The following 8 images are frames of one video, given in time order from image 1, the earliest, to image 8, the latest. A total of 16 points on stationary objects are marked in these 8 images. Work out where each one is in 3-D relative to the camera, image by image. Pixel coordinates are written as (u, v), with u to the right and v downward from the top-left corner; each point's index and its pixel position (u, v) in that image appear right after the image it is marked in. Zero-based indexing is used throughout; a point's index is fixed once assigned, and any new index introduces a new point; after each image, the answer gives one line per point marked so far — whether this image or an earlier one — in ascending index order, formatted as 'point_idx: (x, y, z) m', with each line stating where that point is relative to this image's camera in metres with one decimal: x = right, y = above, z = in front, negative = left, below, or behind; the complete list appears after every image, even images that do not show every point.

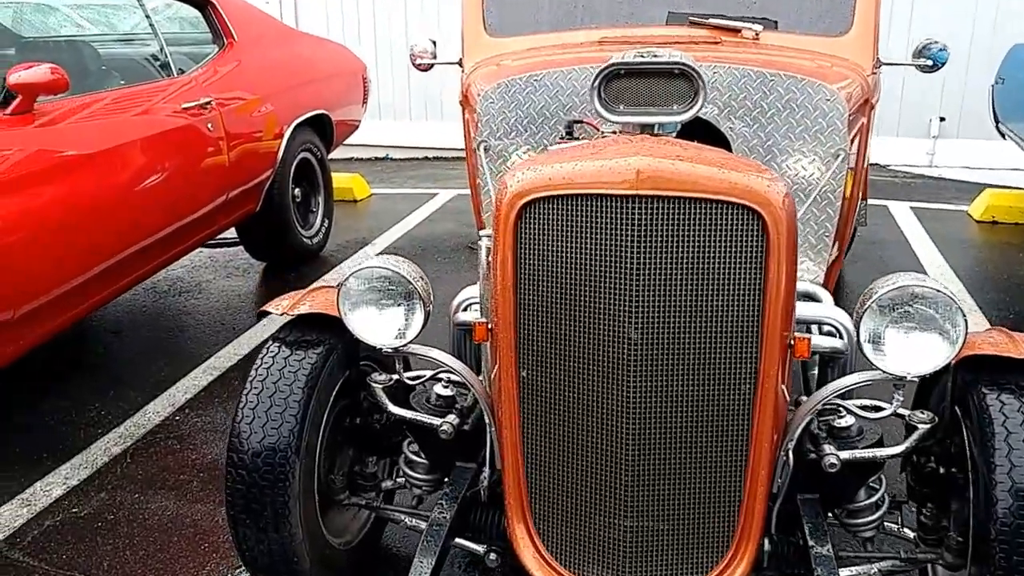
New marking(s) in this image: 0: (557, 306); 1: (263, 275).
0: (+0.1, 0.0, +2.4) m
1: (-1.3, +0.1, +5.4) m
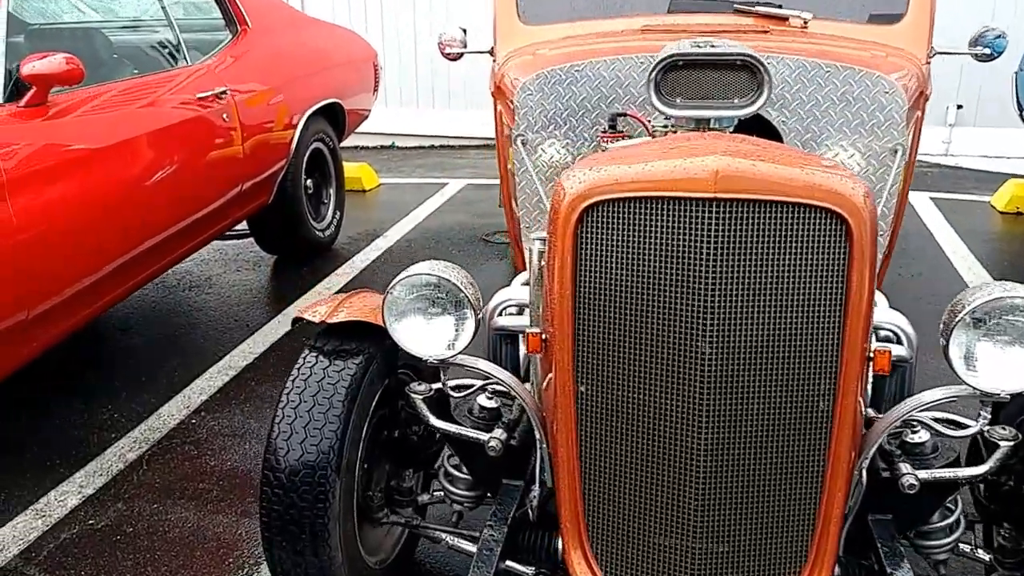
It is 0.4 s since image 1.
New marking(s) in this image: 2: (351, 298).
0: (+0.2, -0.1, +2.2) m
1: (-1.2, +0.1, +5.2) m
2: (-0.4, 0.0, +2.7) m
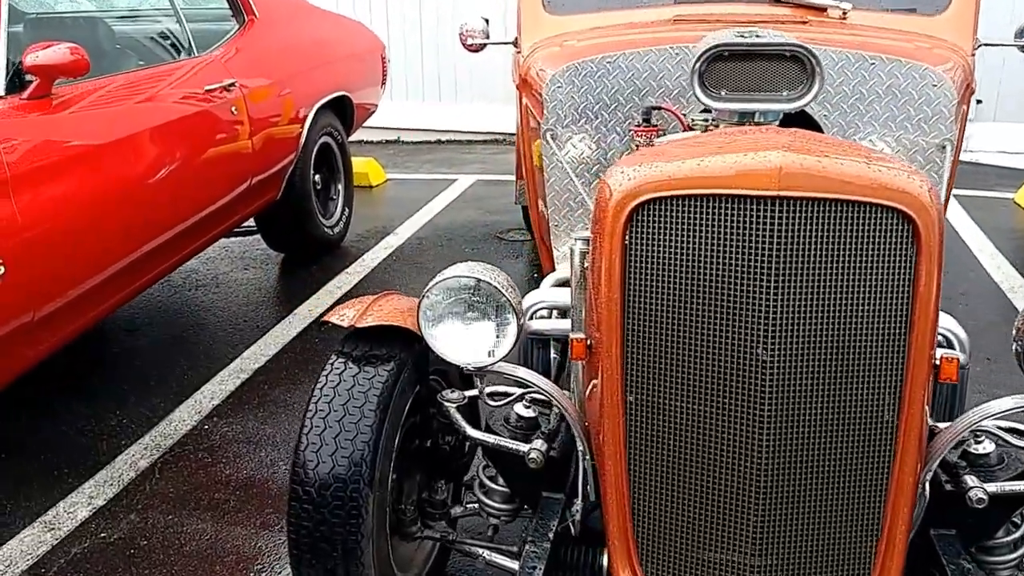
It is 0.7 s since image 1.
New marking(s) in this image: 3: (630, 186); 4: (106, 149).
0: (+0.3, -0.1, +2.1) m
1: (-1.2, +0.1, +5.0) m
2: (-0.3, 0.0, +2.5) m
3: (+0.2, +0.2, +2.1) m
4: (-1.4, +0.5, +3.5) m
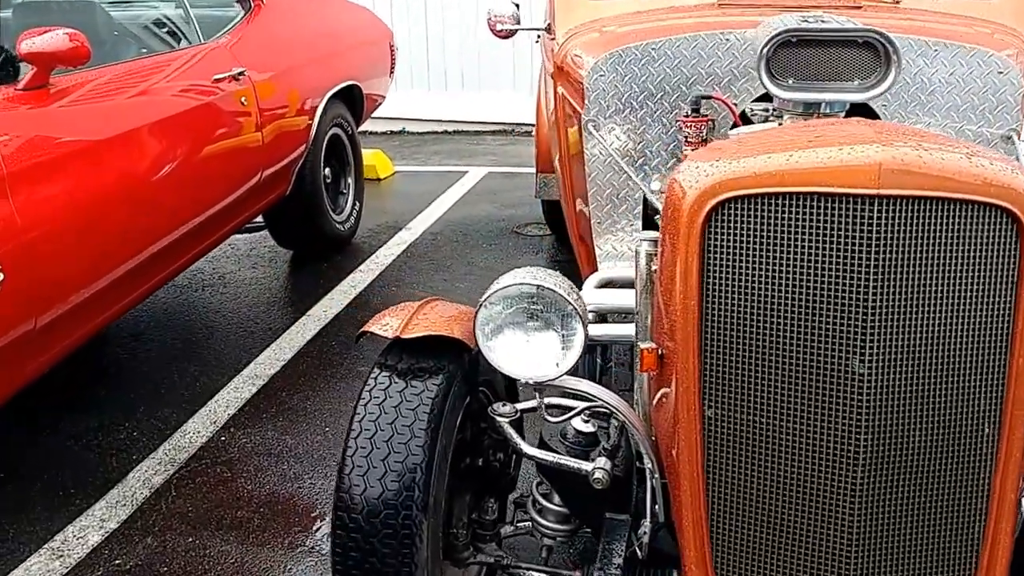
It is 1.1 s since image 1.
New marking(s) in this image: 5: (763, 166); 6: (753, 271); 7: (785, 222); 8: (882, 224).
0: (+0.5, -0.1, +1.9) m
1: (-1.1, +0.1, +4.8) m
2: (-0.2, 0.0, +2.3) m
3: (+0.4, +0.2, +1.9) m
4: (-1.3, +0.5, +3.2) m
5: (+0.5, +0.2, +1.9) m
6: (+0.5, 0.0, +1.9) m
7: (+0.5, +0.1, +1.9) m
8: (+0.7, +0.1, +1.8) m
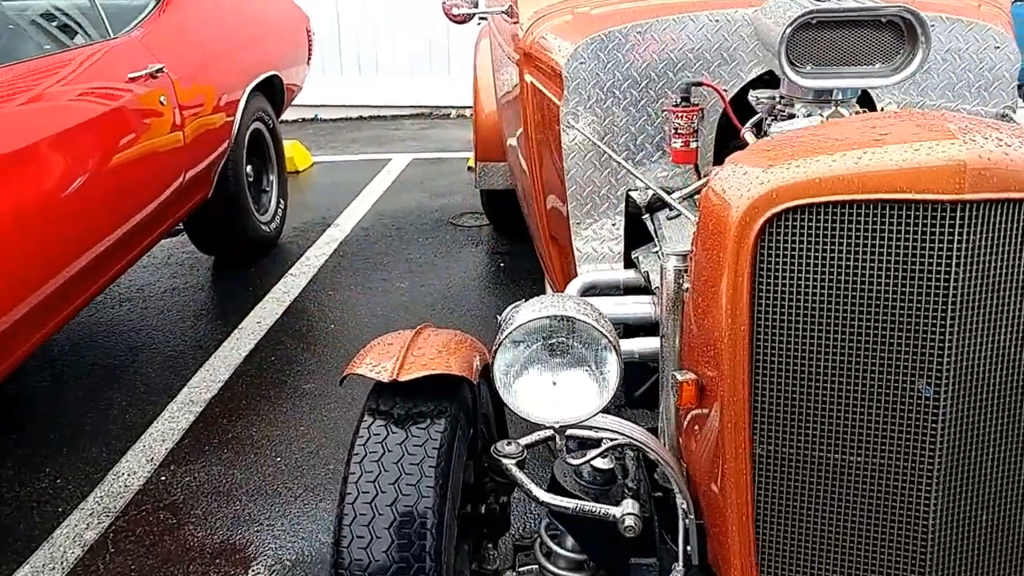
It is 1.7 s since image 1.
0: (+0.5, -0.1, +1.7) m
1: (-1.3, +0.1, +4.4) m
2: (-0.2, -0.1, +2.0) m
3: (+0.4, +0.2, +1.7) m
4: (-1.4, +0.4, +2.8) m
5: (+0.5, +0.2, +1.6) m
6: (+0.5, 0.0, +1.7) m
7: (+0.6, +0.1, +1.6) m
8: (+0.7, +0.1, +1.6) m
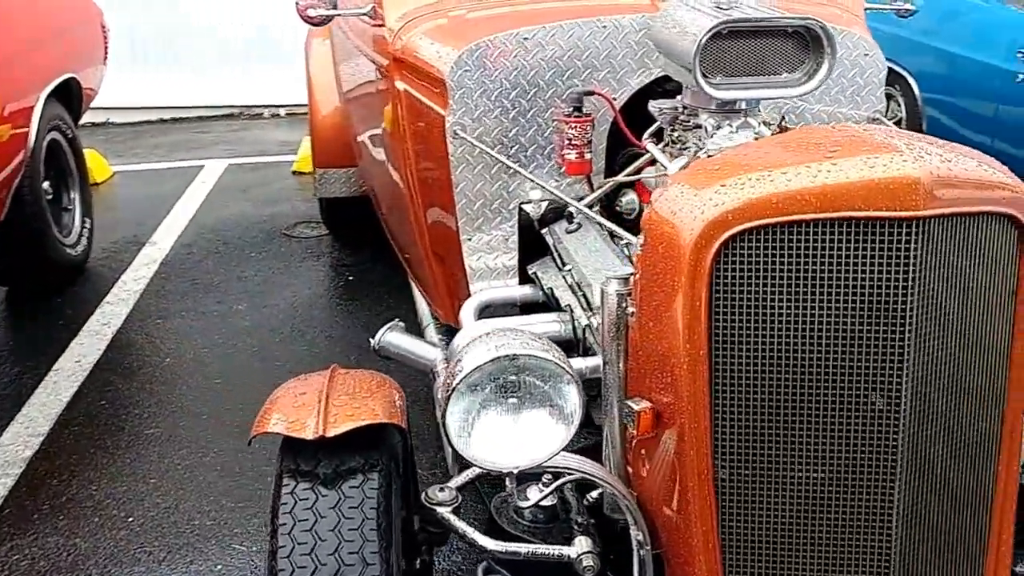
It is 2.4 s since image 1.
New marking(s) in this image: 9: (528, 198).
0: (+0.4, -0.1, +1.6) m
1: (-2.0, -0.1, +3.9) m
2: (-0.3, -0.2, +1.8) m
3: (+0.3, +0.1, +1.6) m
4: (-1.7, +0.2, +2.3) m
5: (+0.4, +0.2, +1.6) m
6: (+0.4, 0.0, +1.6) m
7: (+0.5, +0.1, +1.6) m
8: (+0.6, +0.1, +1.6) m
9: (+0.1, +0.2, +2.6) m
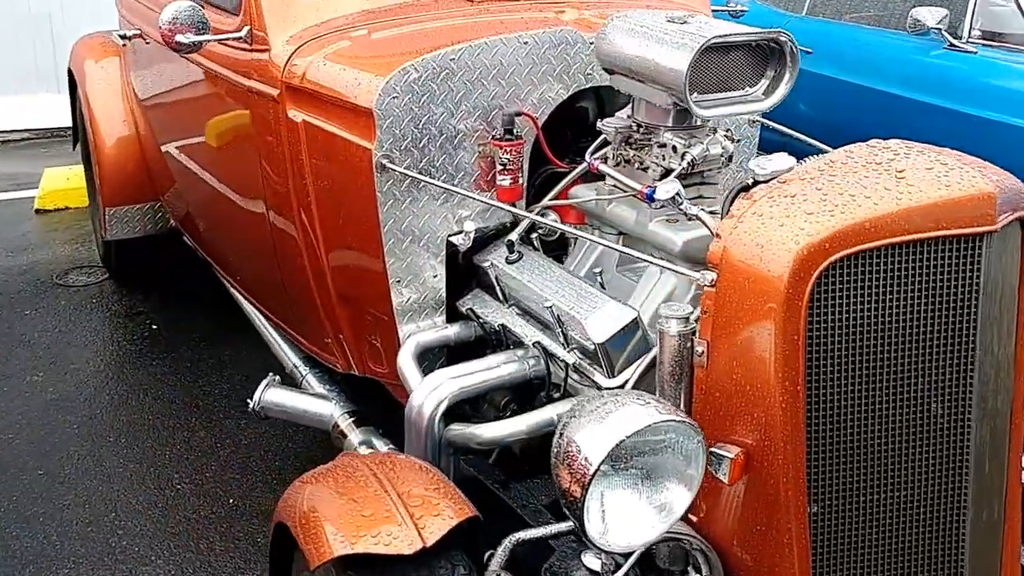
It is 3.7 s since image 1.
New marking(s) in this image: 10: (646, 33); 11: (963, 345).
0: (+0.6, -0.2, +1.7) m
1: (-2.4, -0.4, +3.0) m
2: (-0.2, -0.3, +1.6) m
3: (+0.5, +0.1, +1.6) m
4: (-1.7, 0.0, +1.6) m
5: (+0.6, +0.1, +1.6) m
6: (+0.6, -0.1, +1.6) m
7: (+0.6, 0.0, +1.6) m
8: (+0.8, 0.0, +1.6) m
9: (-0.1, +0.1, +2.4) m
10: (+0.3, +0.5, +2.1) m
11: (+0.8, -0.1, +1.7) m
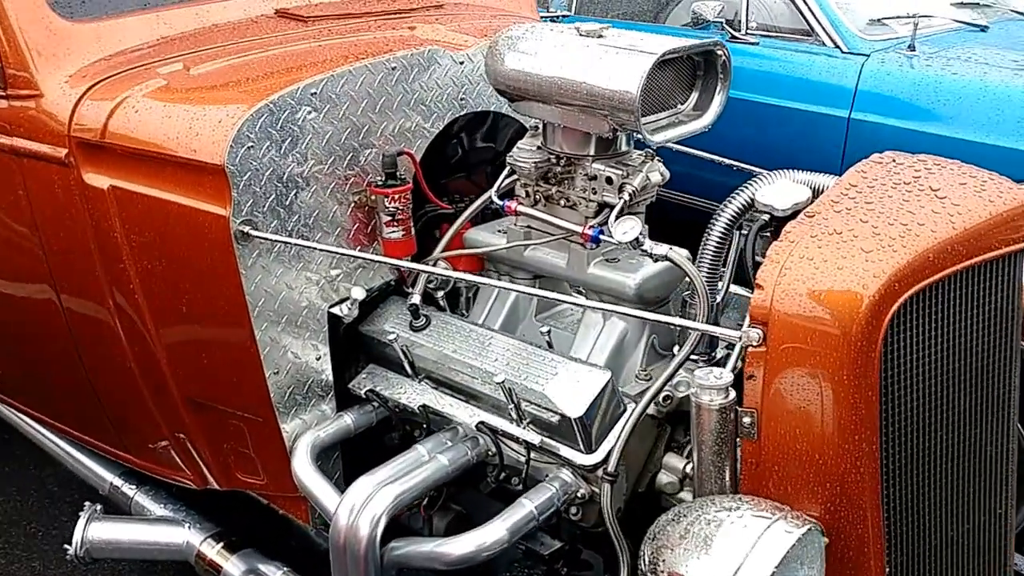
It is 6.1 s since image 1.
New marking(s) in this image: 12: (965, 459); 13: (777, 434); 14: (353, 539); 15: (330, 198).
0: (+0.6, -0.2, +1.5) m
1: (-2.6, -0.9, +1.9) m
2: (-0.1, -0.5, +1.2) m
3: (+0.5, 0.0, +1.4) m
4: (-1.5, -0.4, +0.7) m
5: (+0.6, +0.1, +1.4) m
6: (+0.6, -0.1, +1.5) m
7: (+0.6, 0.0, +1.4) m
8: (+0.8, 0.0, +1.5) m
9: (-0.3, 0.0, +2.0) m
10: (+0.1, +0.4, +1.8) m
11: (+0.8, -0.1, +1.6) m
12: (+0.7, -0.3, +1.6) m
13: (+0.4, -0.2, +1.4) m
14: (-0.3, -0.4, +1.7) m
15: (-0.3, +0.2, +1.9) m
